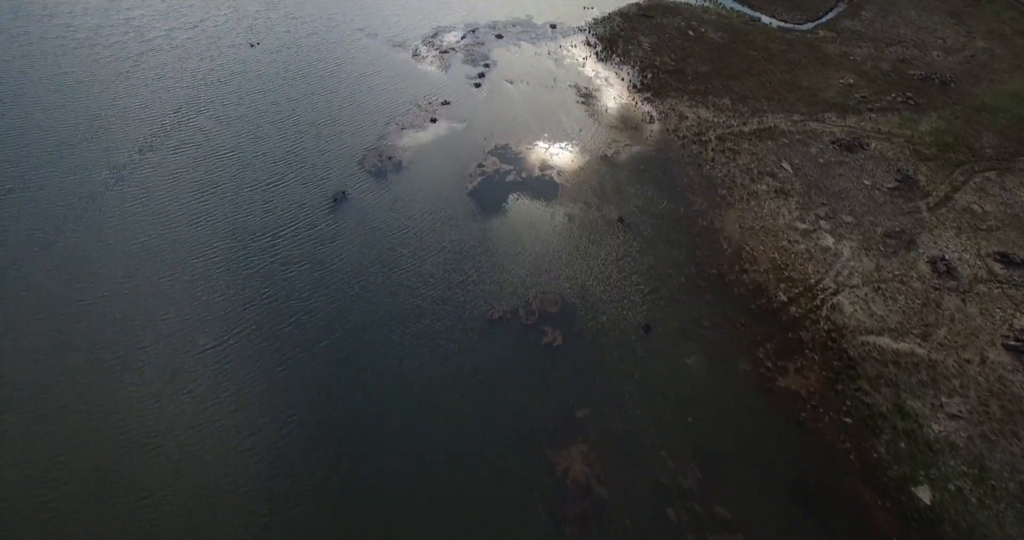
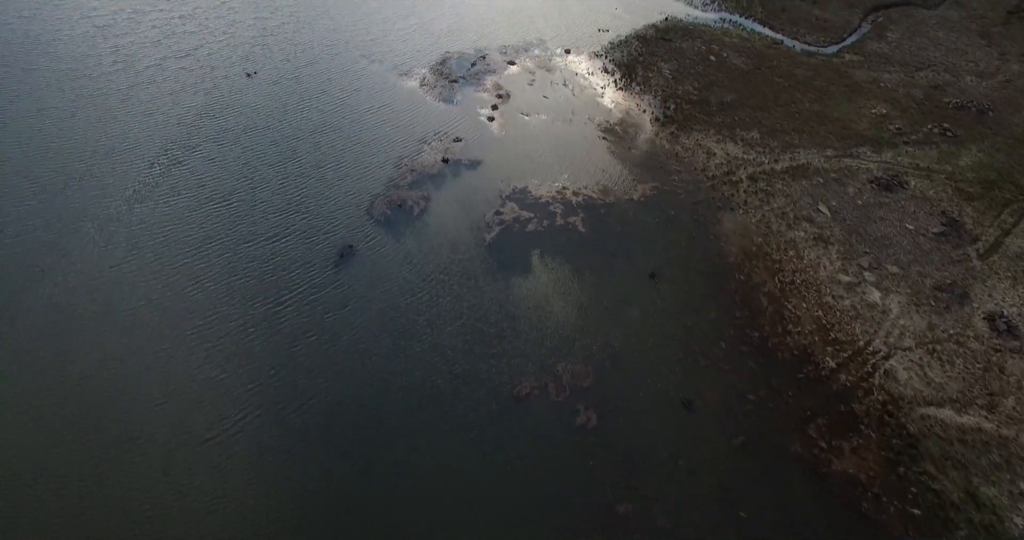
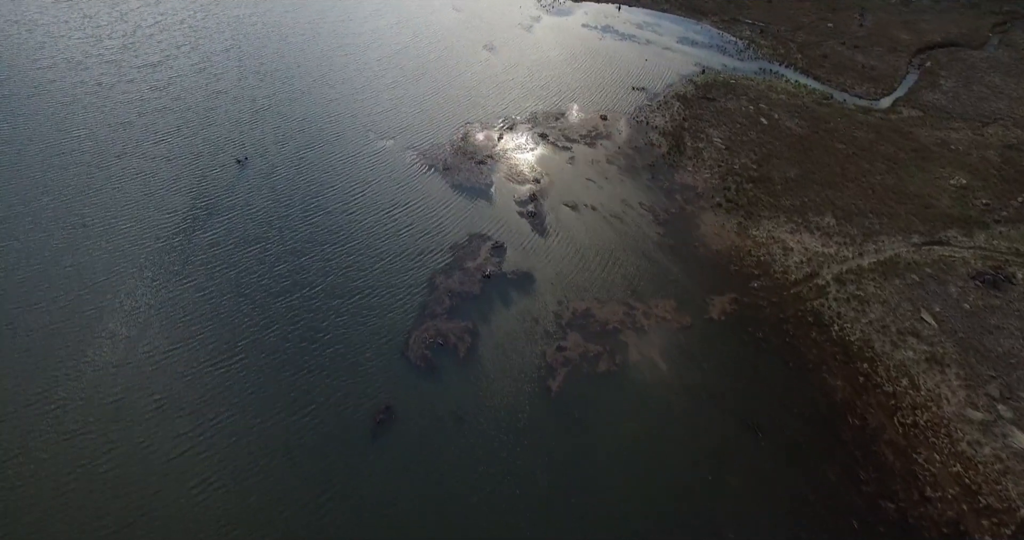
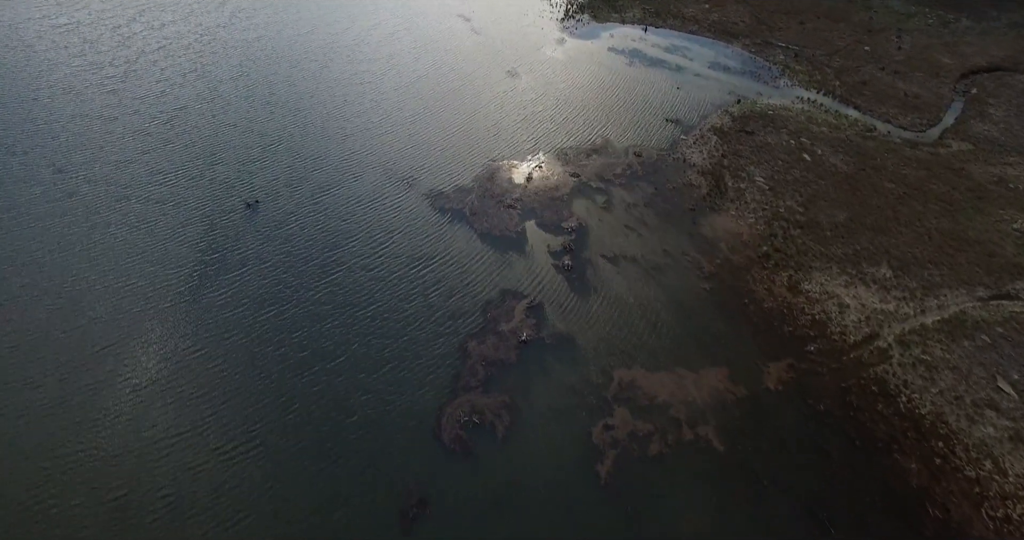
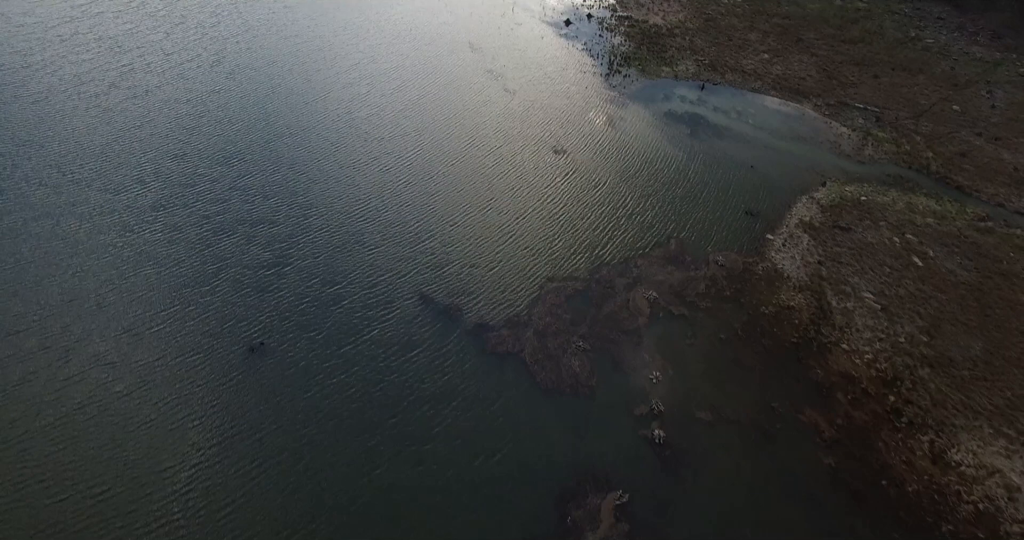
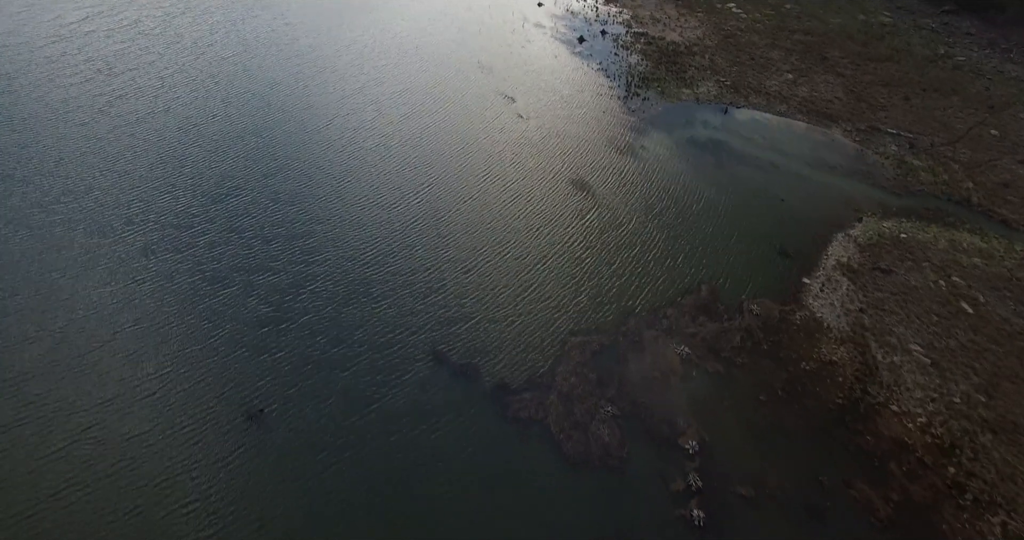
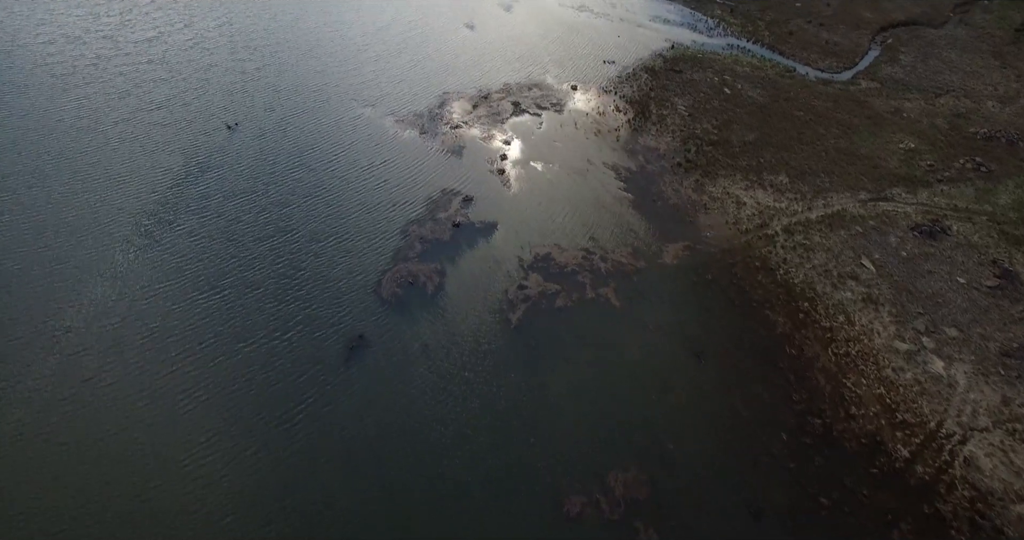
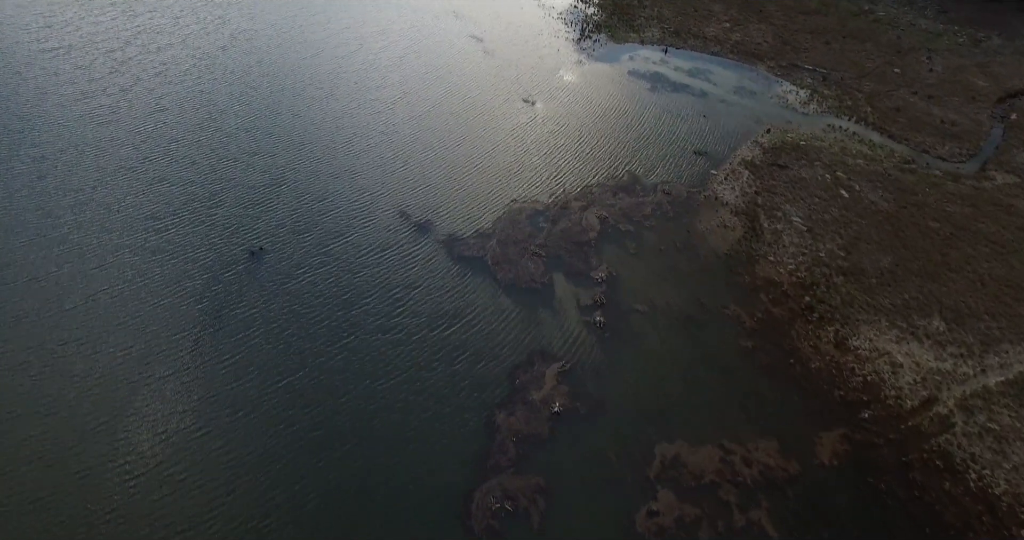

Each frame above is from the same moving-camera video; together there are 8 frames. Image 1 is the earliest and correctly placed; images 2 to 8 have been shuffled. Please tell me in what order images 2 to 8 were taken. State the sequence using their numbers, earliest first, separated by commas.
2, 7, 3, 4, 8, 5, 6
